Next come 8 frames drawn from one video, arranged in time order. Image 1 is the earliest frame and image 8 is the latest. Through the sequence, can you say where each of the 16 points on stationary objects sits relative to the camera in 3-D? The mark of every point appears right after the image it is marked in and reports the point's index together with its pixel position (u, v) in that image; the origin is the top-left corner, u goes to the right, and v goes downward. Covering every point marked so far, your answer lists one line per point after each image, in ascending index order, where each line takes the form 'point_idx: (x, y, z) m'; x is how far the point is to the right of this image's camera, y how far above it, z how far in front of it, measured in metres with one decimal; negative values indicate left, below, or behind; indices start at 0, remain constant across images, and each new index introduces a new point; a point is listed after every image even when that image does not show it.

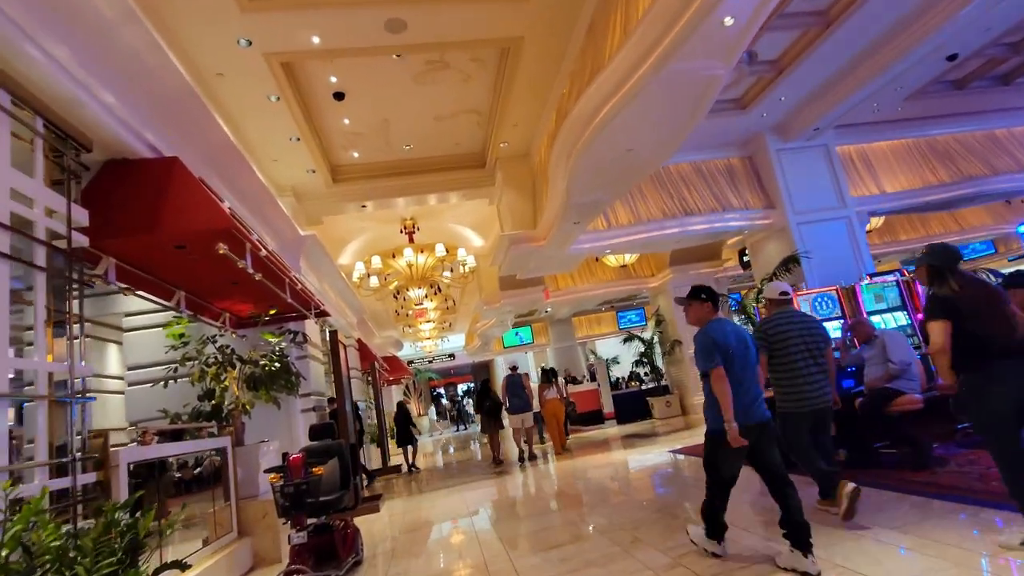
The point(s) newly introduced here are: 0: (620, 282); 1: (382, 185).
0: (+2.5, +0.1, +12.4) m
1: (-1.8, +1.4, +7.6) m
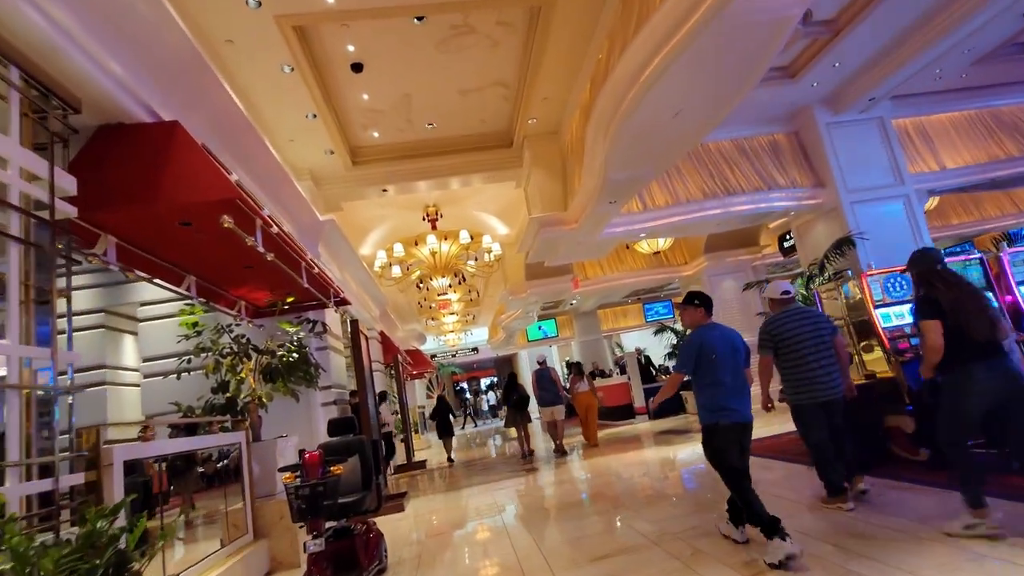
0: (+3.1, +0.4, +11.9) m
1: (-1.5, +1.6, +7.2) m
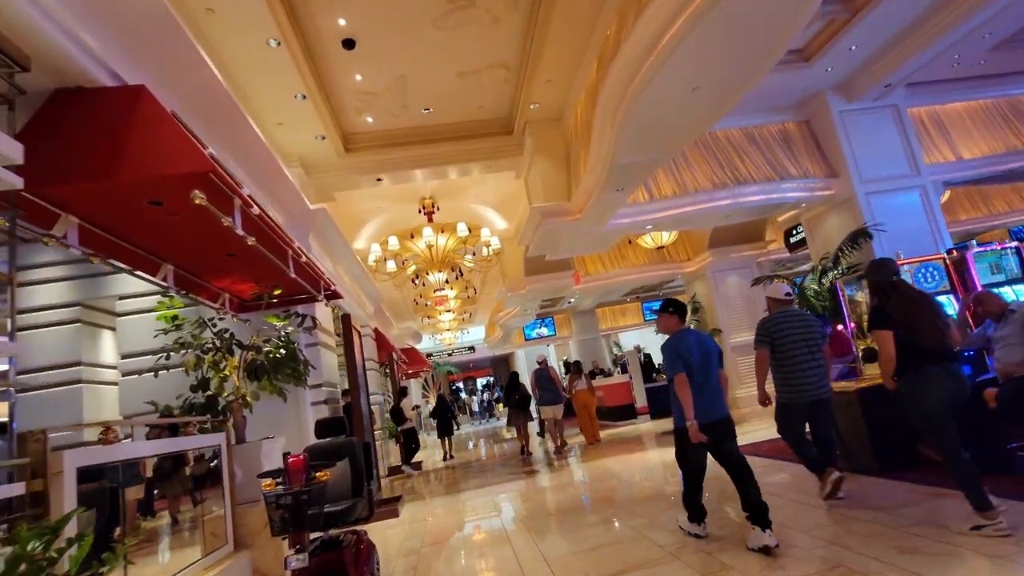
0: (+3.0, +0.5, +11.6) m
1: (-1.5, +1.7, +6.9) m
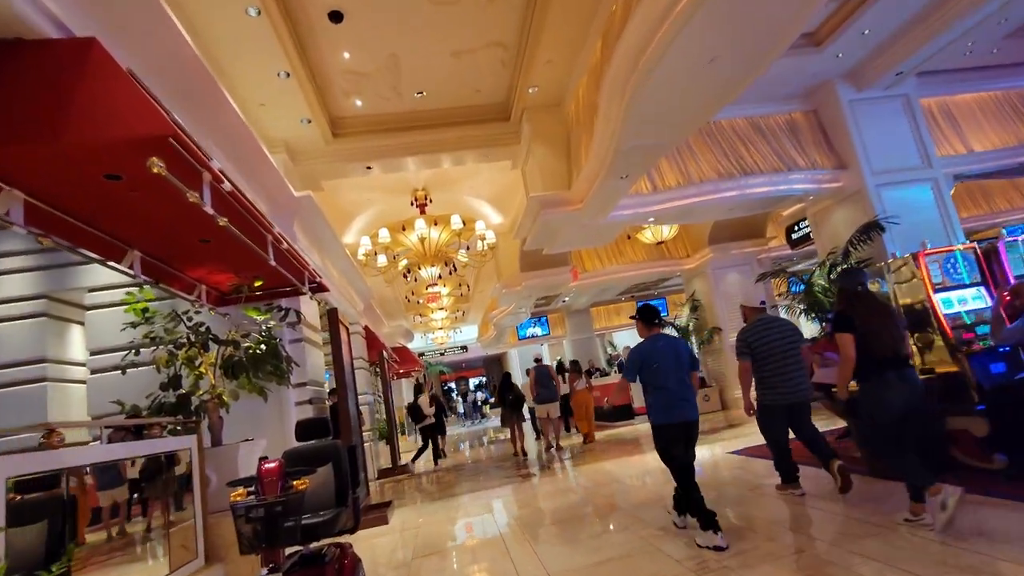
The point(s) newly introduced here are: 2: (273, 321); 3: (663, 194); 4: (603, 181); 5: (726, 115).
0: (+2.9, +0.5, +11.3) m
1: (-1.5, +1.8, +6.5) m
2: (-2.5, -0.3, +5.5) m
3: (+1.9, +1.2, +6.7) m
4: (+1.0, +1.2, +5.8) m
5: (+2.8, +2.3, +7.1) m
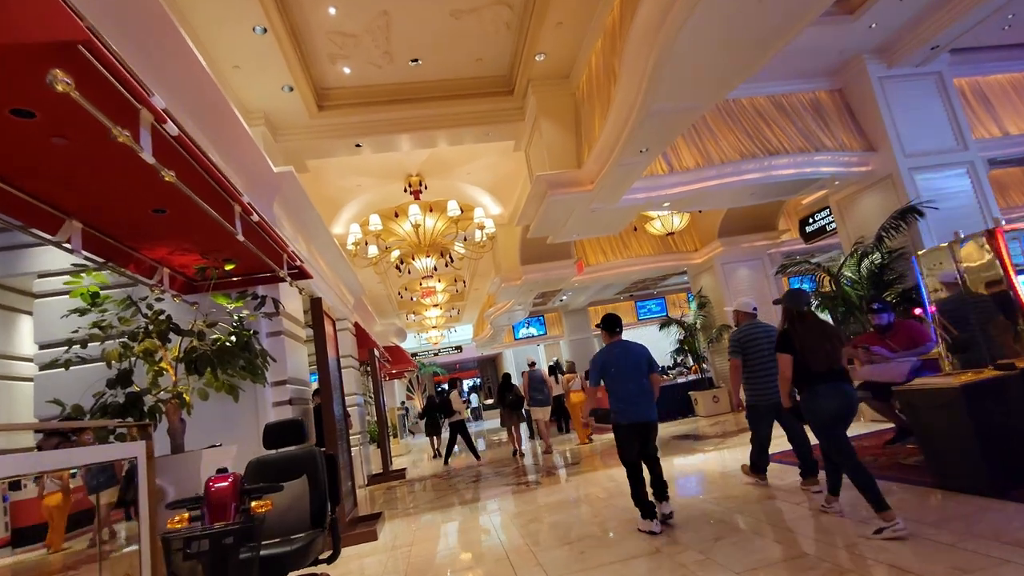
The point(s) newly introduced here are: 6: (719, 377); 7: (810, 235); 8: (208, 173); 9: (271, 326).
0: (+2.9, +0.6, +10.7) m
1: (-1.5, +1.9, +5.9) m
2: (-2.4, -0.2, +4.9) m
3: (+1.9, +1.3, +6.2) m
4: (+1.0, +1.3, +5.2) m
5: (+2.8, +2.4, +6.5) m
6: (+4.2, -1.8, +10.9) m
7: (+4.7, +0.8, +8.6) m
8: (-1.6, +0.6, +2.9) m
9: (-2.3, -0.4, +5.1) m
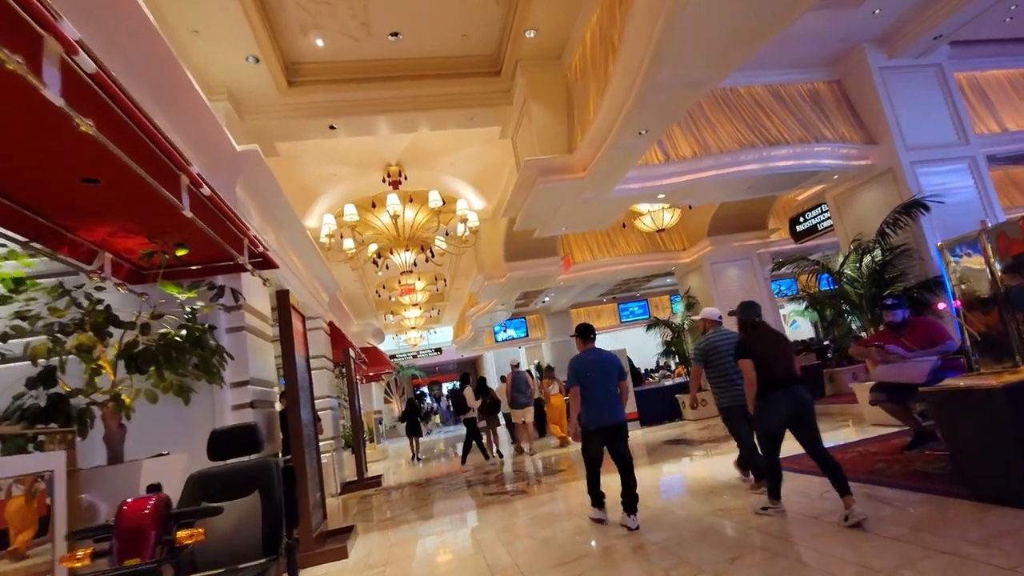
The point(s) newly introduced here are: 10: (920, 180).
0: (+2.6, +0.6, +10.4) m
1: (-1.6, +2.0, +5.5) m
2: (-2.5, -0.1, +4.4) m
3: (+1.8, +1.3, +5.9) m
4: (+0.9, +1.3, +4.9) m
5: (+2.7, +2.4, +6.3) m
6: (+3.8, -1.8, +10.6) m
7: (+4.5, +0.8, +8.4) m
8: (-1.7, +0.7, +2.4) m
9: (-2.4, -0.3, +4.6) m
10: (+4.6, +1.2, +6.1) m
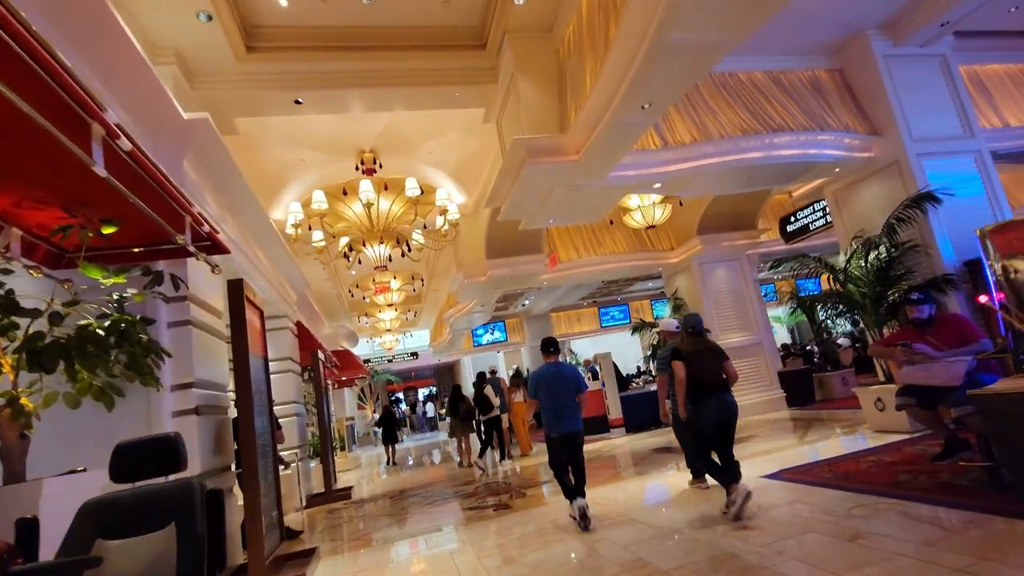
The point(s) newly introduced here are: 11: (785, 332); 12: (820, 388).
0: (+2.2, +0.6, +10.0) m
1: (-1.7, +2.0, +4.9) m
2: (-2.6, 0.0, +3.8) m
3: (+1.6, +1.4, +5.4) m
4: (+0.8, +1.4, +4.4) m
5: (+2.5, +2.4, +5.9) m
6: (+3.5, -1.8, +10.3) m
7: (+4.2, +0.8, +8.1) m
8: (-1.7, +0.8, +1.8) m
9: (-2.5, -0.2, +4.0) m
10: (+4.4, +1.2, +5.8) m
11: (+9.5, -1.6, +18.7) m
12: (+5.7, -1.8, +10.0) m
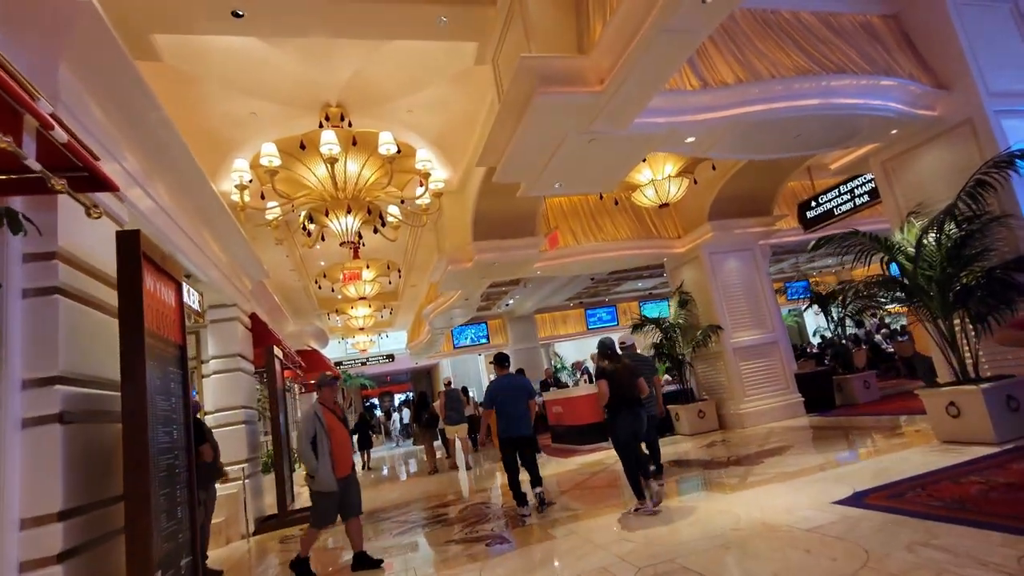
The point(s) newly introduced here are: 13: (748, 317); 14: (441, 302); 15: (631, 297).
0: (+2.0, +0.7, +9.0) m
1: (-1.7, +2.3, +3.8) m
2: (-2.6, +0.2, +2.6) m
3: (+1.6, +1.6, +4.4) m
4: (+0.9, +1.6, +3.3) m
5: (+2.5, +2.6, +4.9) m
6: (+3.2, -1.7, +9.2) m
7: (+4.1, +1.0, +7.1) m
8: (-1.5, +1.1, +0.6) m
9: (-2.5, 0.0, +2.8) m
10: (+4.4, +1.4, +4.8) m
11: (+9.0, -1.6, +17.9) m
12: (+5.5, -1.7, +9.0) m
13: (+3.8, -0.5, +8.7) m
14: (-1.5, -0.3, +11.3) m
15: (+4.2, -0.3, +18.5) m
